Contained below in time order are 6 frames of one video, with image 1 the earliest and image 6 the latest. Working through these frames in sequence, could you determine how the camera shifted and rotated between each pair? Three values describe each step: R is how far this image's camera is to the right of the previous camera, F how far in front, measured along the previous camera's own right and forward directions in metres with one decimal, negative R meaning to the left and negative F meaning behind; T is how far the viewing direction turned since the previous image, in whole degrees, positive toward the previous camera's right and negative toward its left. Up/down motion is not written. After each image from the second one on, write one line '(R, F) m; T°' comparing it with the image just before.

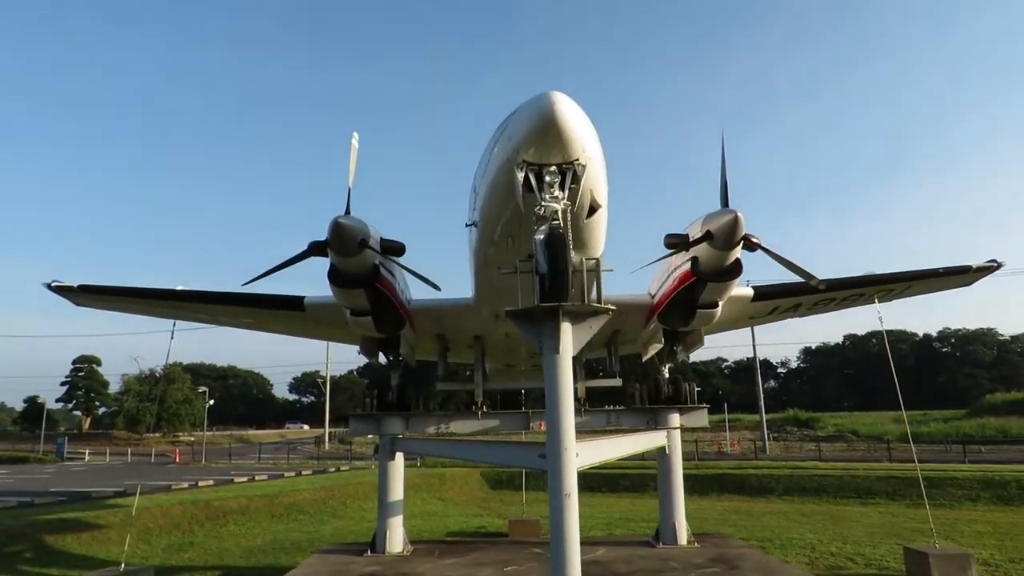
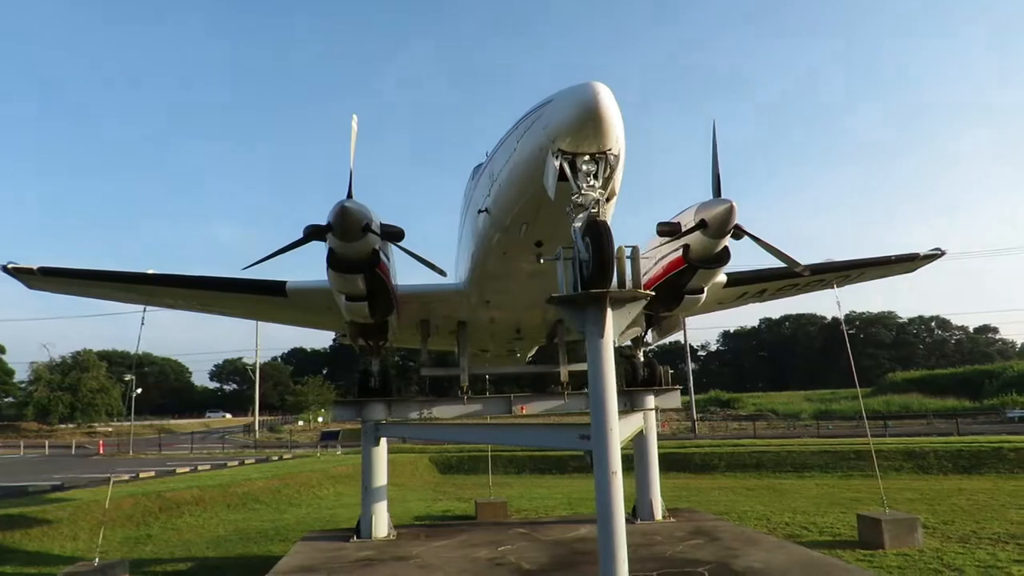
(-0.8, -0.1) m; +6°
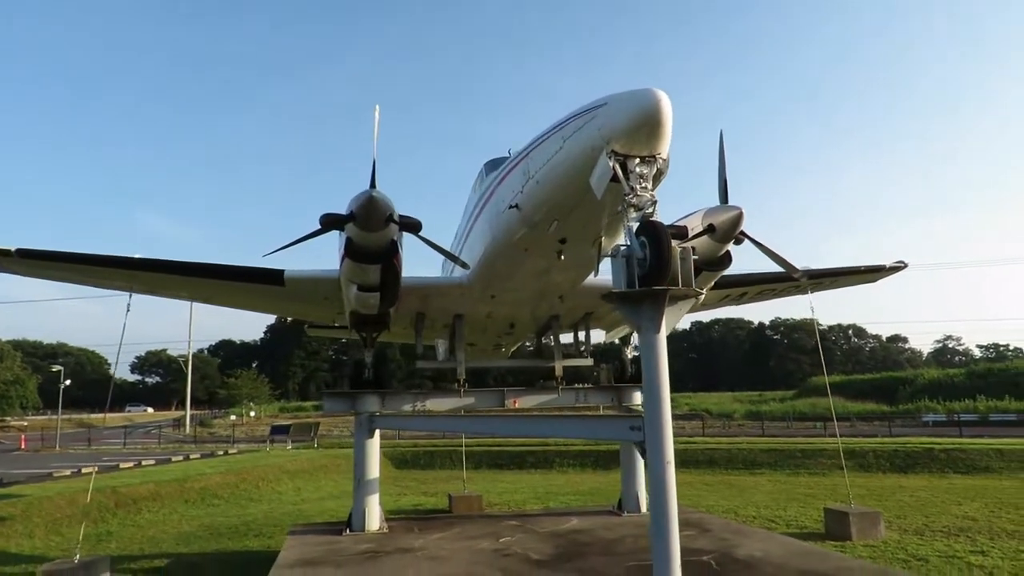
(-0.8, 0.0) m; +5°
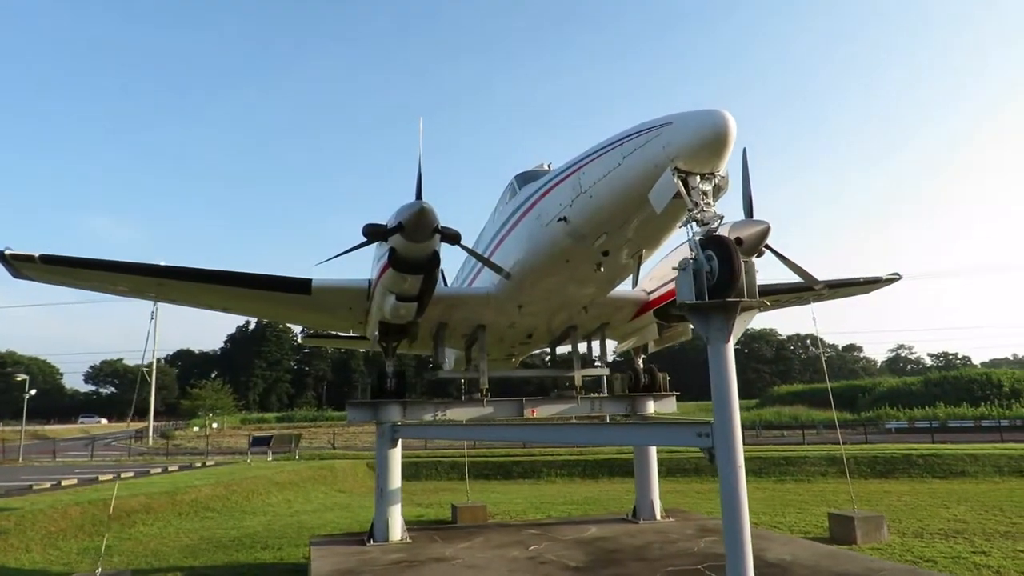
(-0.8, -0.1) m; +3°
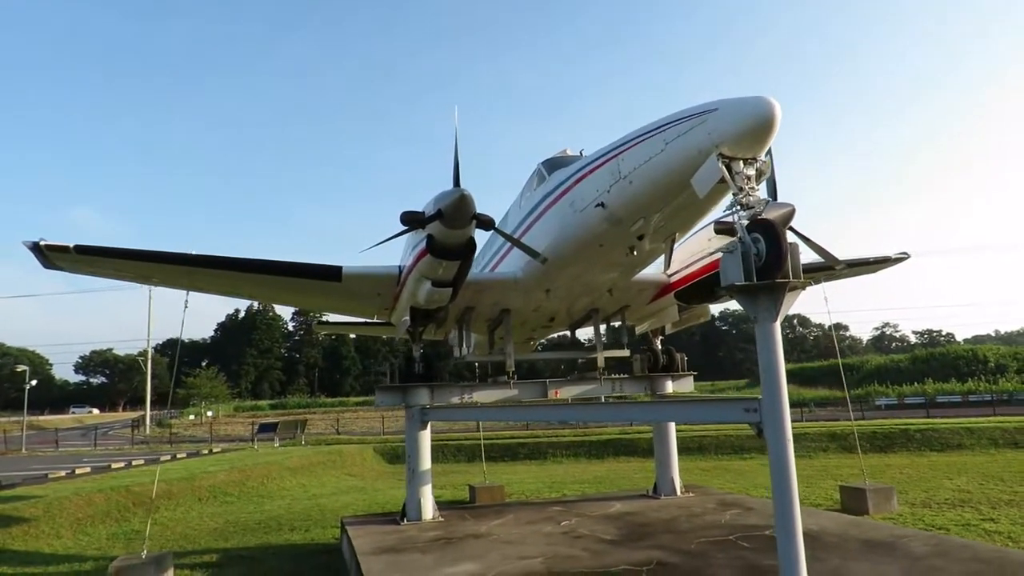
(-0.5, -0.2) m; +1°
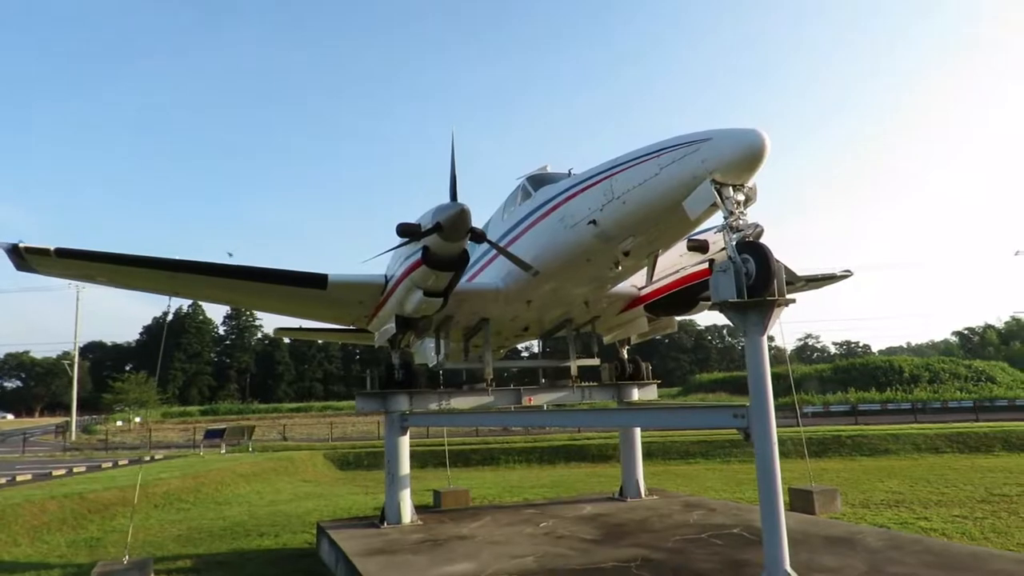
(-0.6, -0.3) m; +5°
